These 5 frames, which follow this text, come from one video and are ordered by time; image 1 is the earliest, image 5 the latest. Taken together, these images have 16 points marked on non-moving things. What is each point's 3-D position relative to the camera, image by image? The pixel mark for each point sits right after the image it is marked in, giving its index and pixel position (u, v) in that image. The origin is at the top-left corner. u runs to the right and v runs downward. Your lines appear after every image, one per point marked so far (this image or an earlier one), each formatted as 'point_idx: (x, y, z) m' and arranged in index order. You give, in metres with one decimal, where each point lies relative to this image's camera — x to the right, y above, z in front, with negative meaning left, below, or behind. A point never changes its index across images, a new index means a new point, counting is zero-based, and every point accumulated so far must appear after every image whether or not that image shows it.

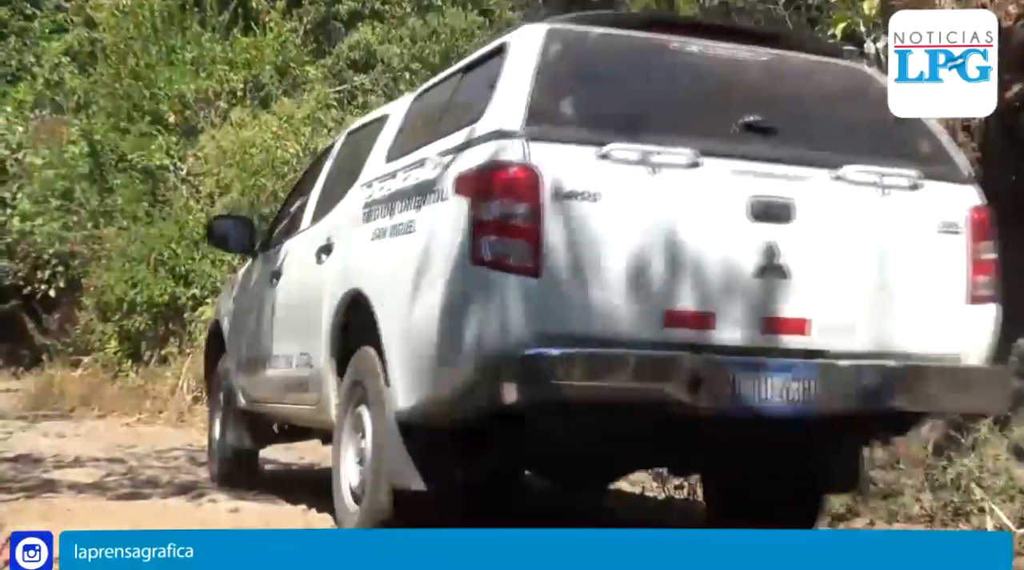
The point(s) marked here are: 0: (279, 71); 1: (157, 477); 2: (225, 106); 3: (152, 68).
0: (-2.3, +2.1, +12.0) m
1: (-1.7, -0.9, +5.8) m
2: (-2.7, +1.7, +11.6) m
3: (-3.5, +2.1, +11.8) m
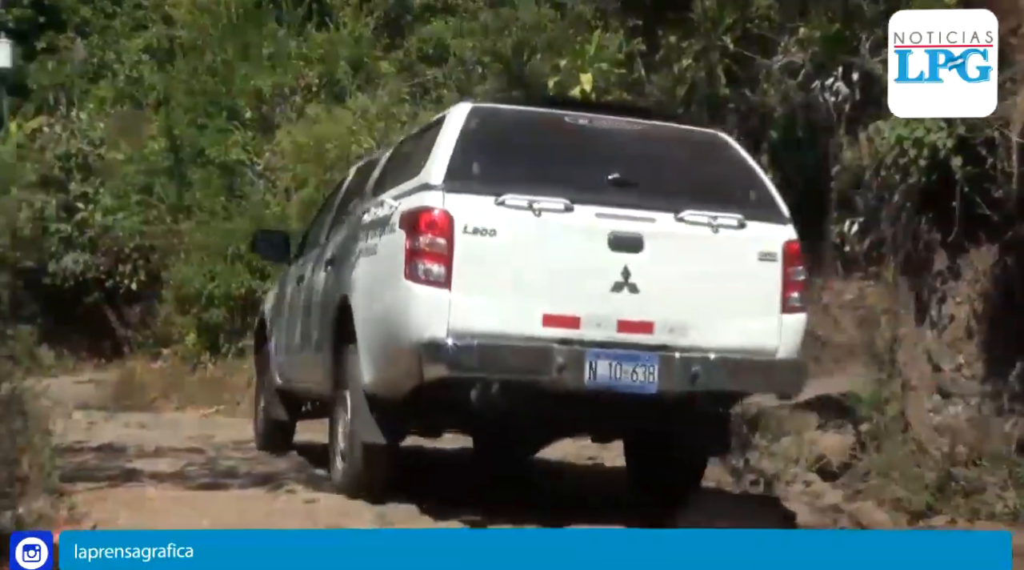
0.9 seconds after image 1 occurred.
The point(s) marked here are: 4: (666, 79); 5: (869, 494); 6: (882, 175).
0: (-1.6, +2.2, +12.1) m
1: (-1.4, -0.9, +5.9) m
2: (-2.0, +1.8, +11.7) m
3: (-2.8, +2.1, +11.9) m
4: (+1.1, +1.4, +8.3) m
5: (+1.6, -0.9, +5.4) m
6: (+2.2, +0.6, +7.0) m
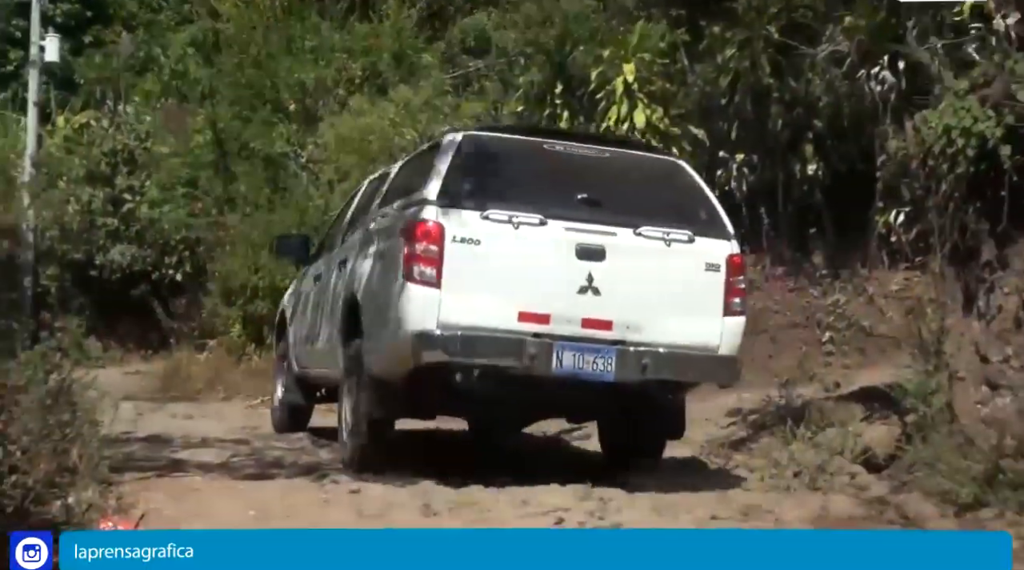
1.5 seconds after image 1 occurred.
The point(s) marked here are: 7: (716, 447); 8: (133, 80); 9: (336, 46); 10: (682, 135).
0: (-1.2, +2.3, +12.1) m
1: (-1.1, -0.9, +5.9) m
2: (-1.7, +1.9, +11.7) m
3: (-2.4, +2.2, +12.0) m
4: (+1.4, +1.5, +8.3) m
5: (+1.8, -0.9, +5.4) m
6: (+2.4, +0.7, +7.0) m
7: (+1.1, -0.9, +6.4) m
8: (-4.2, +2.3, +13.3) m
9: (-1.8, +2.5, +12.5) m
10: (+1.2, +1.1, +8.5) m
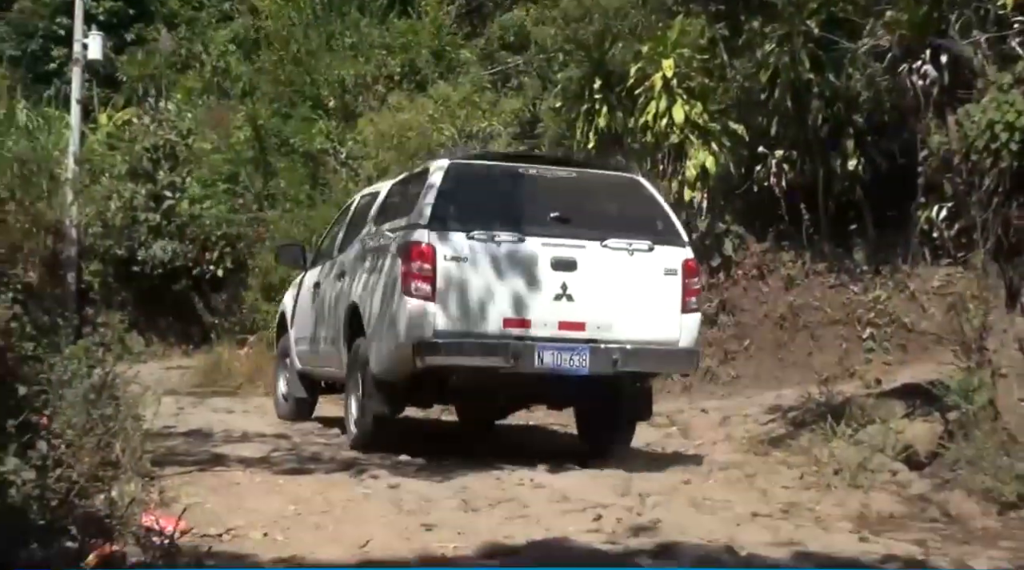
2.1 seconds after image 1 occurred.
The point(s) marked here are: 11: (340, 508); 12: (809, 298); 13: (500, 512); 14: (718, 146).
0: (-0.8, +2.3, +12.2) m
1: (-1.0, -0.8, +6.0) m
2: (-1.3, +1.9, +11.8) m
3: (-2.1, +2.2, +12.1) m
4: (+1.6, +1.5, +8.2) m
5: (+2.0, -0.9, +5.3) m
6: (+2.6, +0.7, +6.9) m
7: (+1.3, -0.8, +6.4) m
8: (-3.8, +2.3, +13.4) m
9: (-1.4, +2.5, +12.6) m
10: (+1.5, +1.1, +8.5) m
11: (-0.7, -0.9, +4.8) m
12: (+2.1, -0.1, +8.5) m
13: (0.0, -0.9, +4.7) m
14: (+1.4, +1.0, +8.4) m
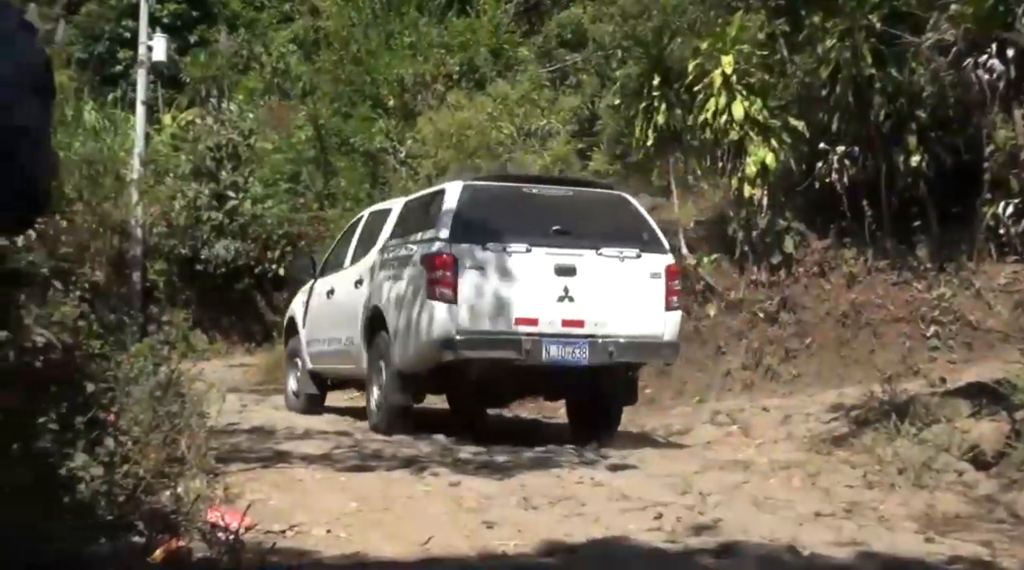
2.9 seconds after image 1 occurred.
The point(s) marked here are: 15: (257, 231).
0: (-0.3, +2.3, +12.2) m
1: (-0.7, -0.8, +6.0) m
2: (-0.8, +1.9, +11.8) m
3: (-1.5, +2.3, +12.1) m
4: (+2.0, +1.5, +8.1) m
5: (+2.2, -0.9, +5.2) m
6: (+3.0, +0.7, +6.8) m
7: (+1.6, -0.8, +6.3) m
8: (-3.2, +2.3, +13.5) m
9: (-0.9, +2.5, +12.6) m
10: (+1.9, +1.1, +8.4) m
11: (-0.4, -0.9, +4.8) m
12: (+2.5, -0.1, +8.4) m
13: (+0.2, -0.9, +4.7) m
14: (+1.8, +1.0, +8.4) m
15: (-2.5, +0.5, +11.4) m
